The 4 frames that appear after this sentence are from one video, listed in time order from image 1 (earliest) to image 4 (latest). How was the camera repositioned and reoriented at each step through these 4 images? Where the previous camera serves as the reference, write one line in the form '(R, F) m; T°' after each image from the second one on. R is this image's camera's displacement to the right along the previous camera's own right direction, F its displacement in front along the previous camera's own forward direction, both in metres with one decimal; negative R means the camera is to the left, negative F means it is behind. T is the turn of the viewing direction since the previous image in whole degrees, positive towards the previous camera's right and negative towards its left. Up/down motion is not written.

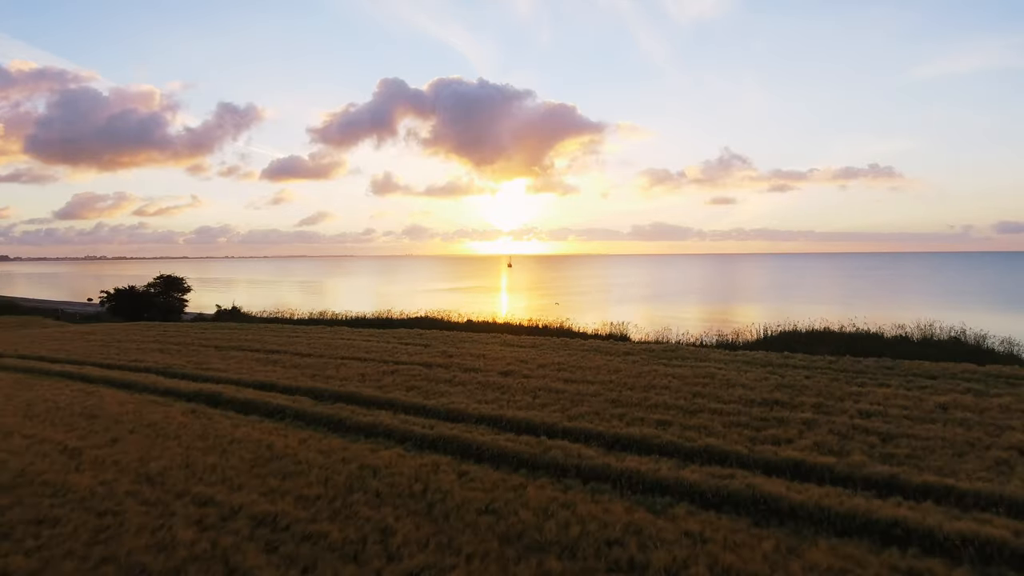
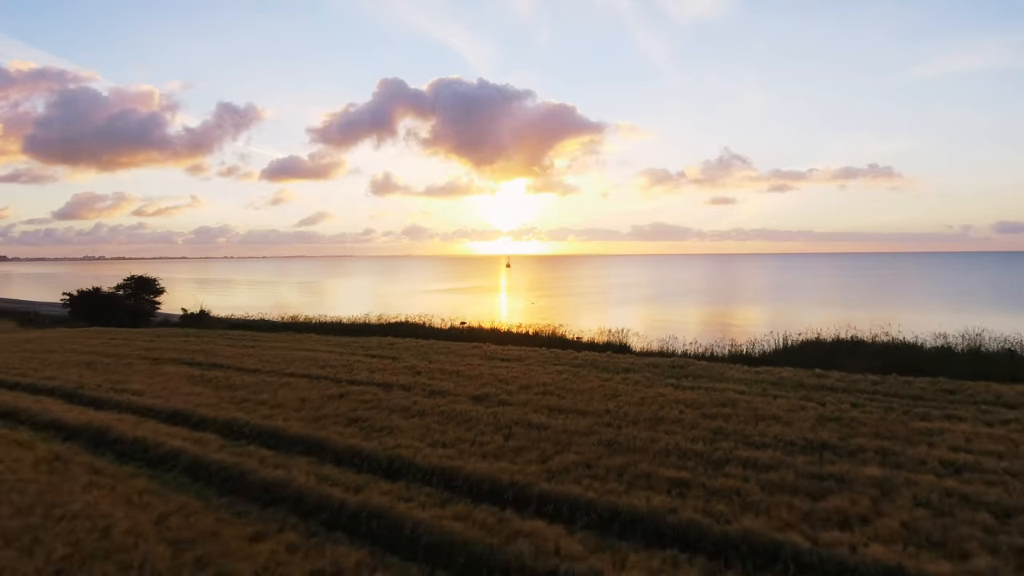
(+0.2, +0.8) m; 0°
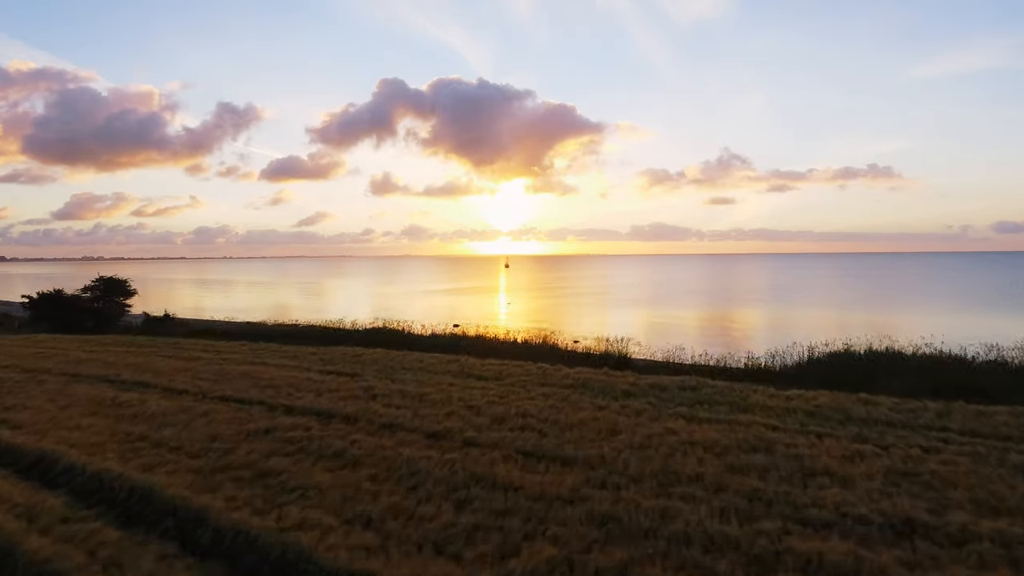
(+0.2, +0.8) m; 0°
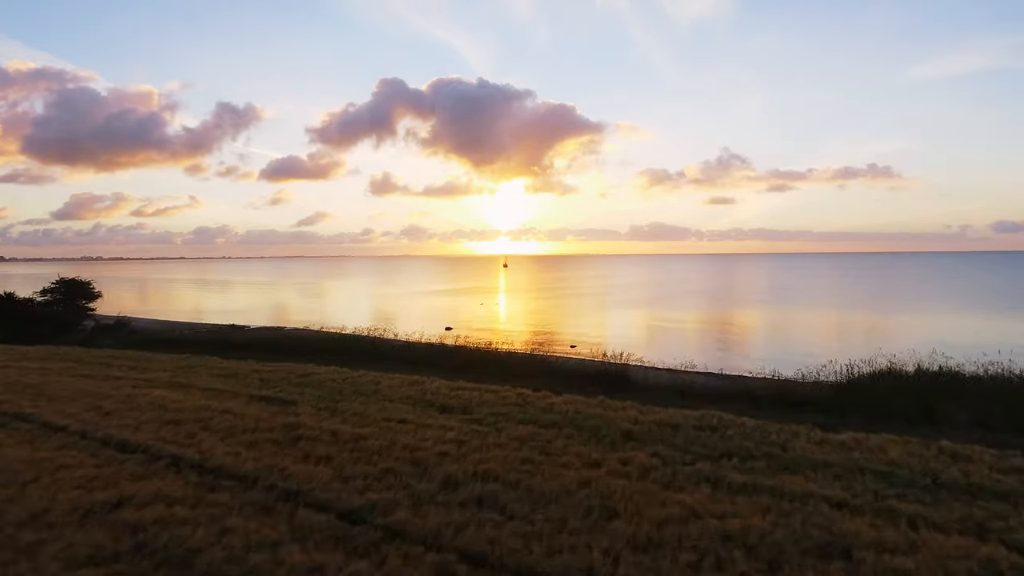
(+0.2, +0.9) m; 0°
